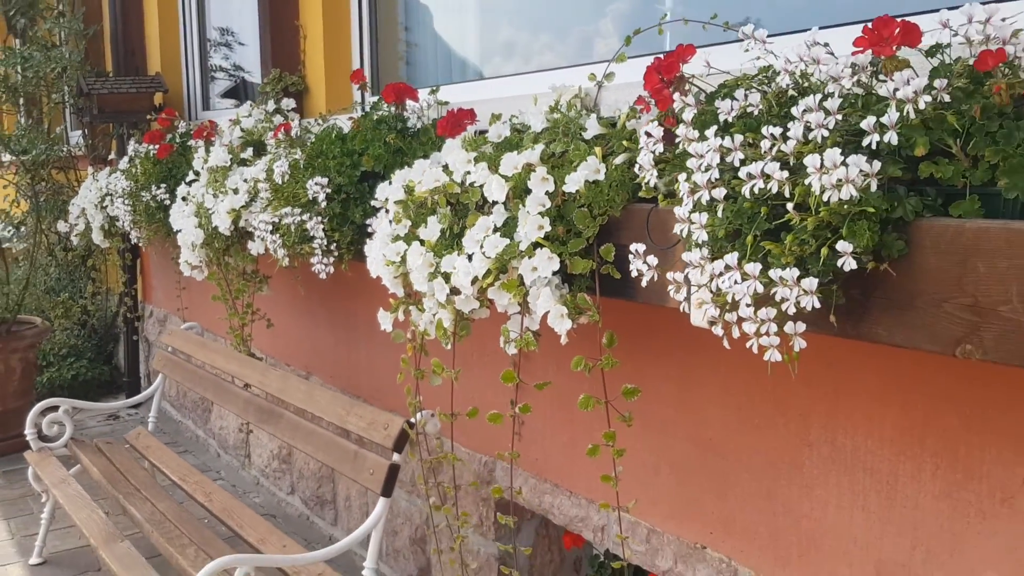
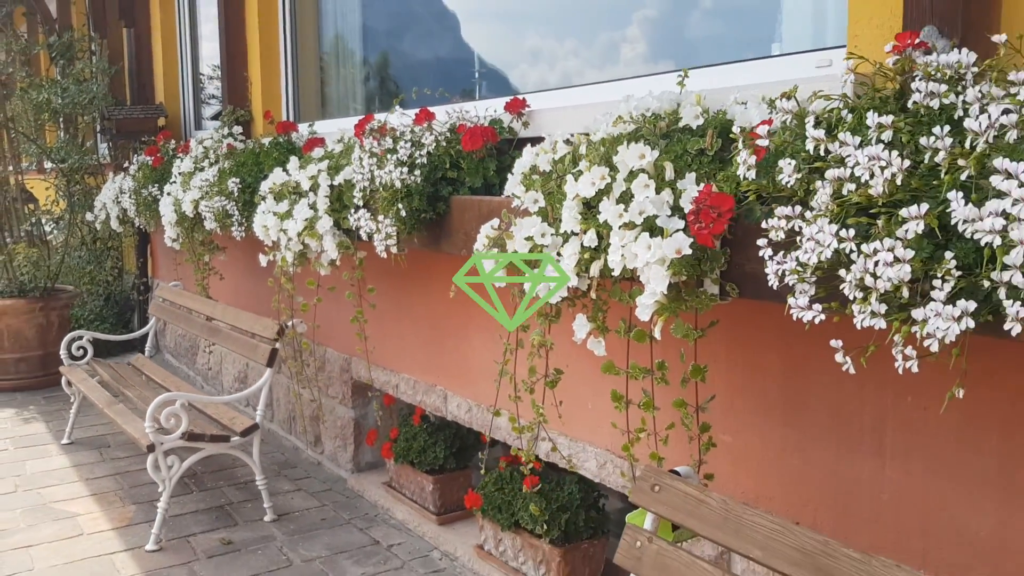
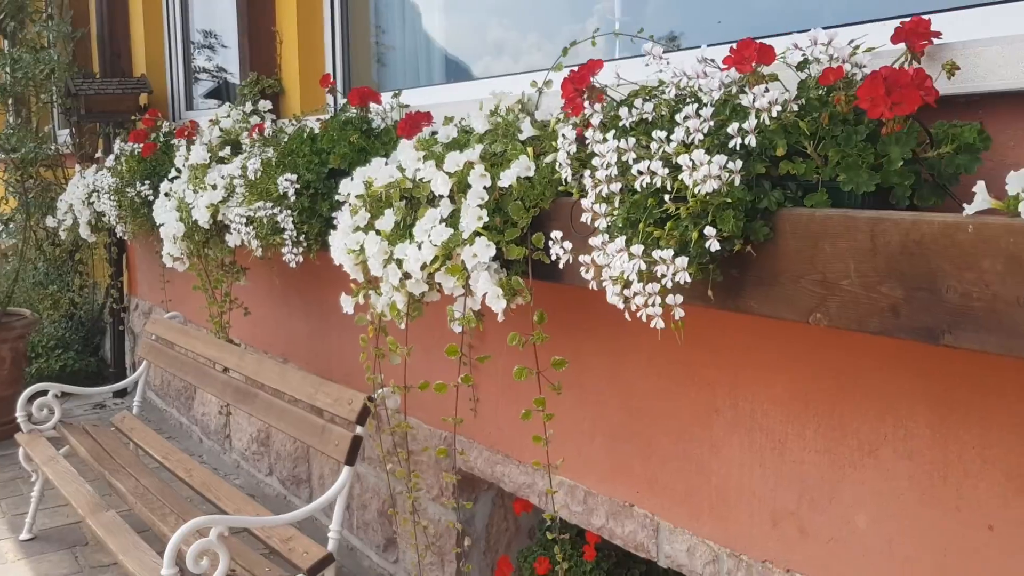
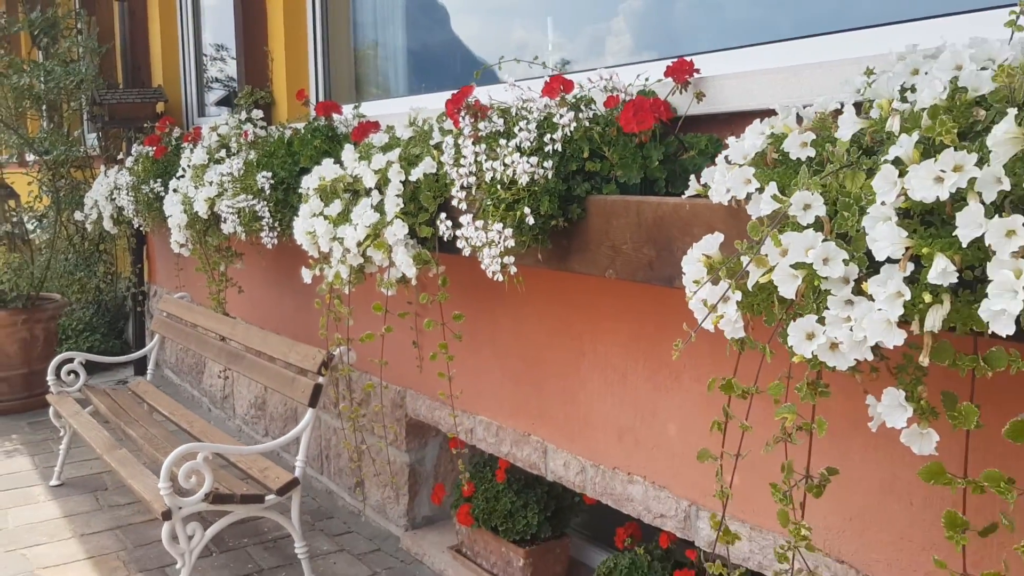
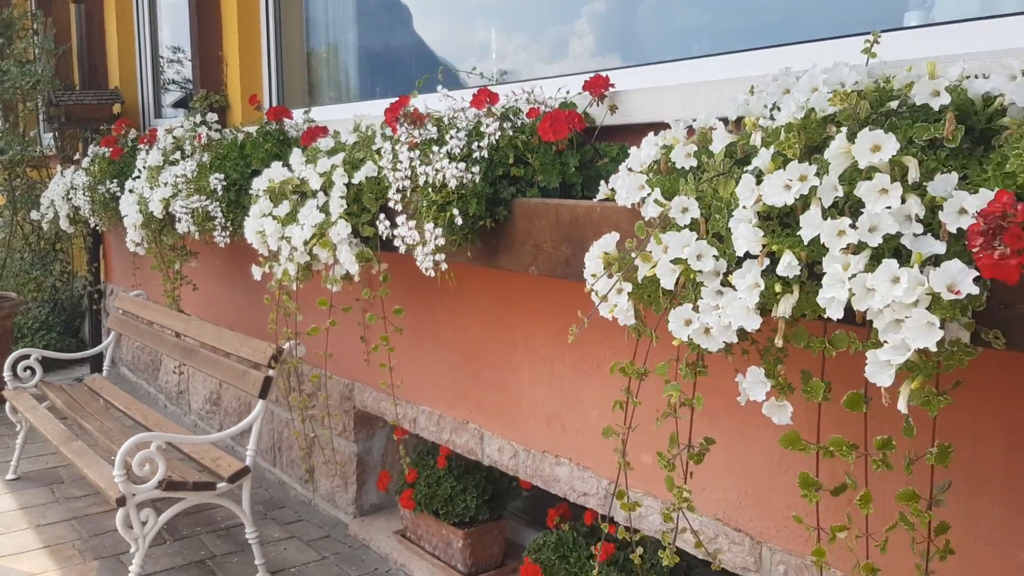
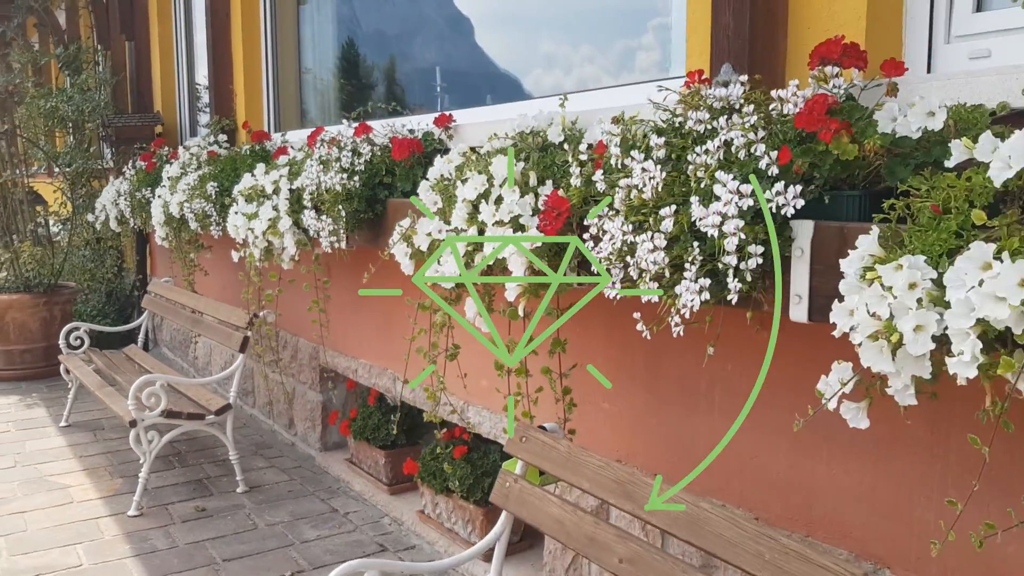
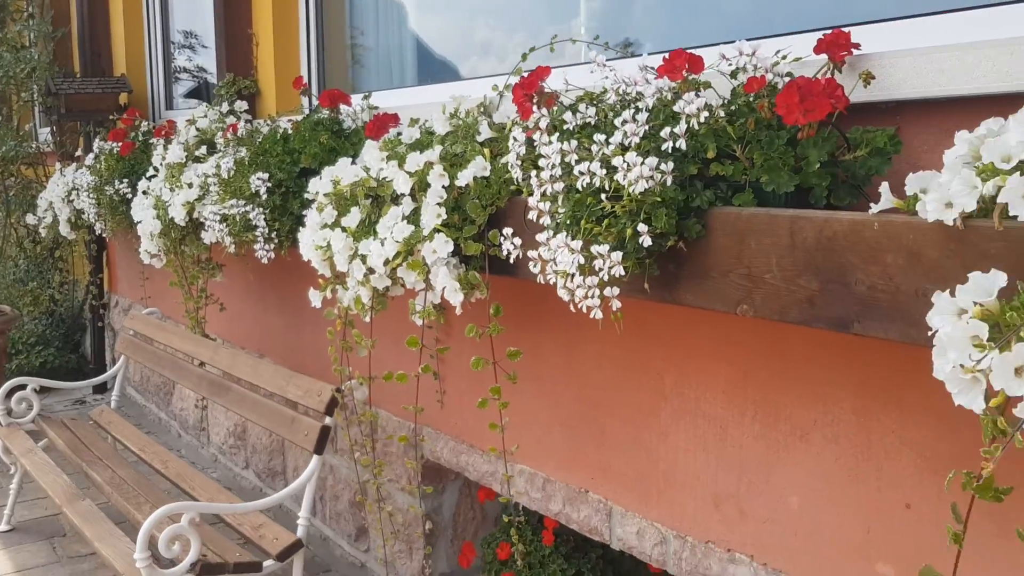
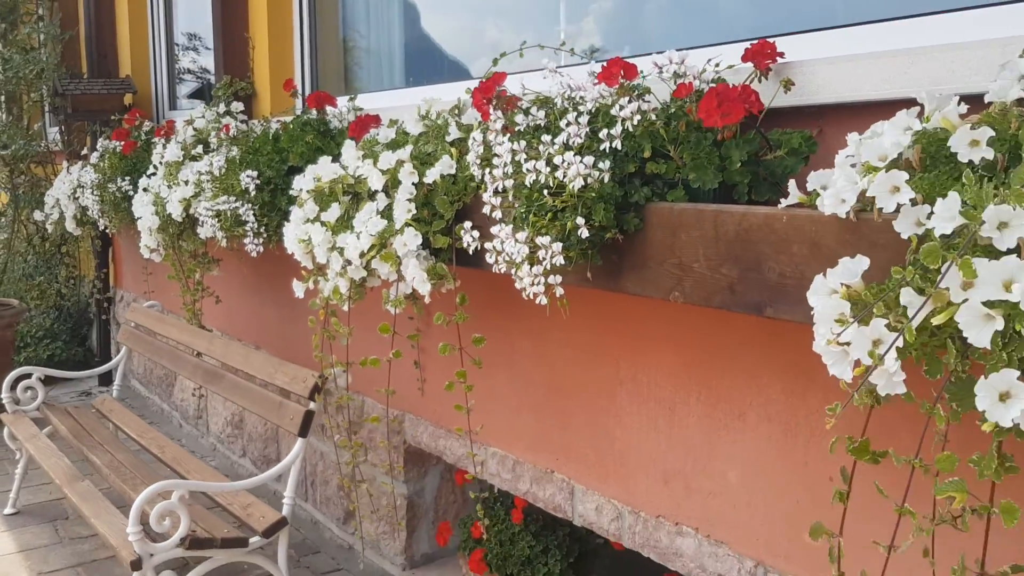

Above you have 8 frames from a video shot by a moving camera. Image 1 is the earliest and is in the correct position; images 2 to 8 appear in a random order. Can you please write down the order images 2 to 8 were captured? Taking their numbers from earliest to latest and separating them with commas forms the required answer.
3, 7, 8, 4, 5, 2, 6
